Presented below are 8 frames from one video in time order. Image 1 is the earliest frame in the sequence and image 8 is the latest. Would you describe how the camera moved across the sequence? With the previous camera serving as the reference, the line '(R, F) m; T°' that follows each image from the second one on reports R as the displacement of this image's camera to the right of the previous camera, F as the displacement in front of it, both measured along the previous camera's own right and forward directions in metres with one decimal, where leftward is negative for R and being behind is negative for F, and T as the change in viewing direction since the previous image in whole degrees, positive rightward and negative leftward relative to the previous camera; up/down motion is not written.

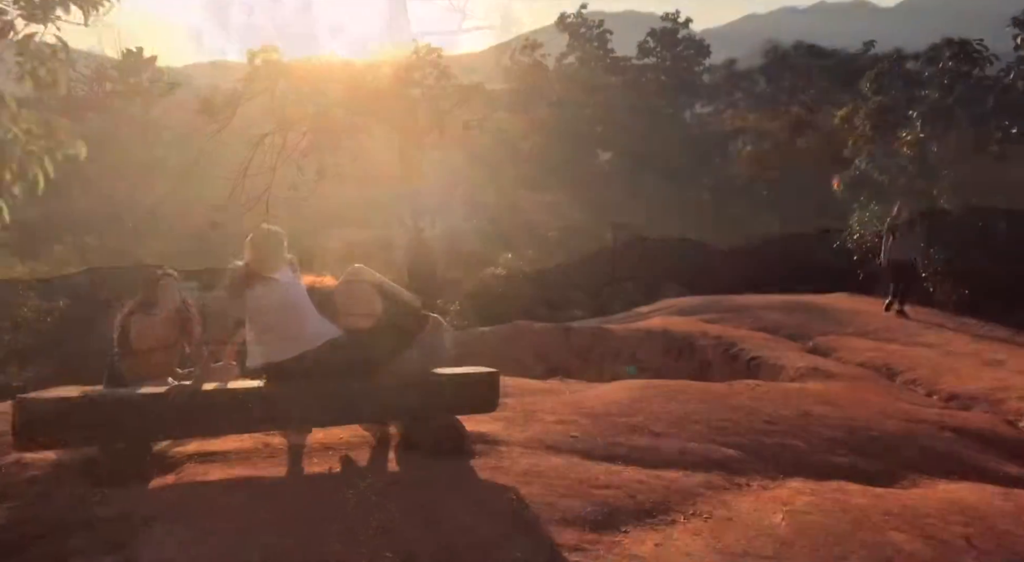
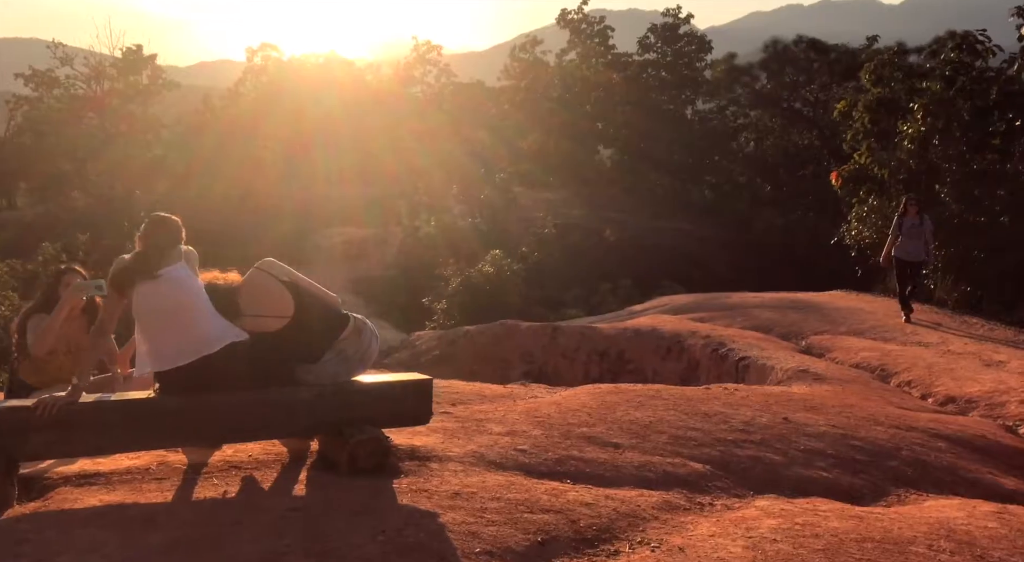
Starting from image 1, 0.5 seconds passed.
(+0.2, +0.4) m; 0°
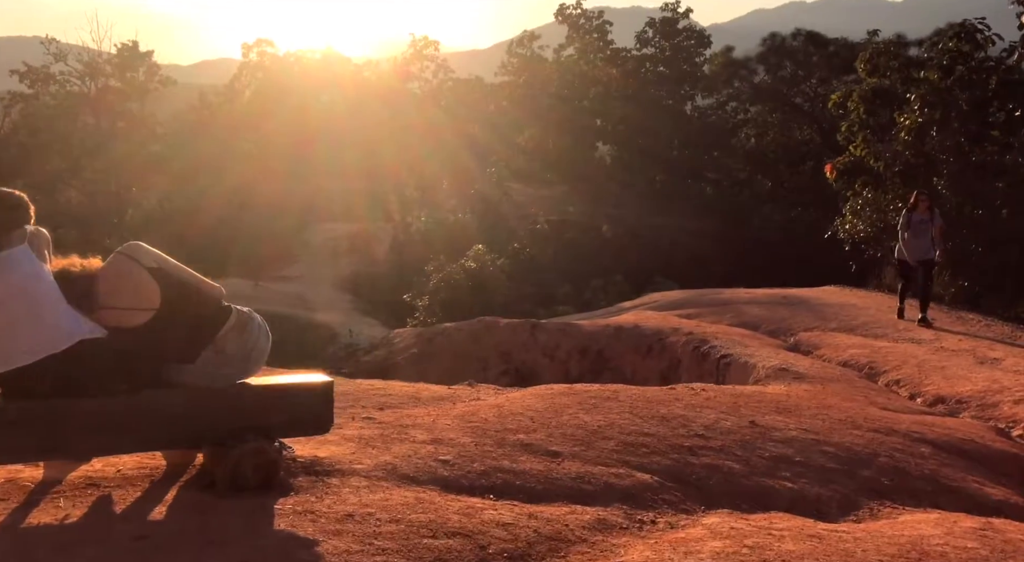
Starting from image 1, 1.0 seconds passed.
(+0.3, +0.4) m; 0°
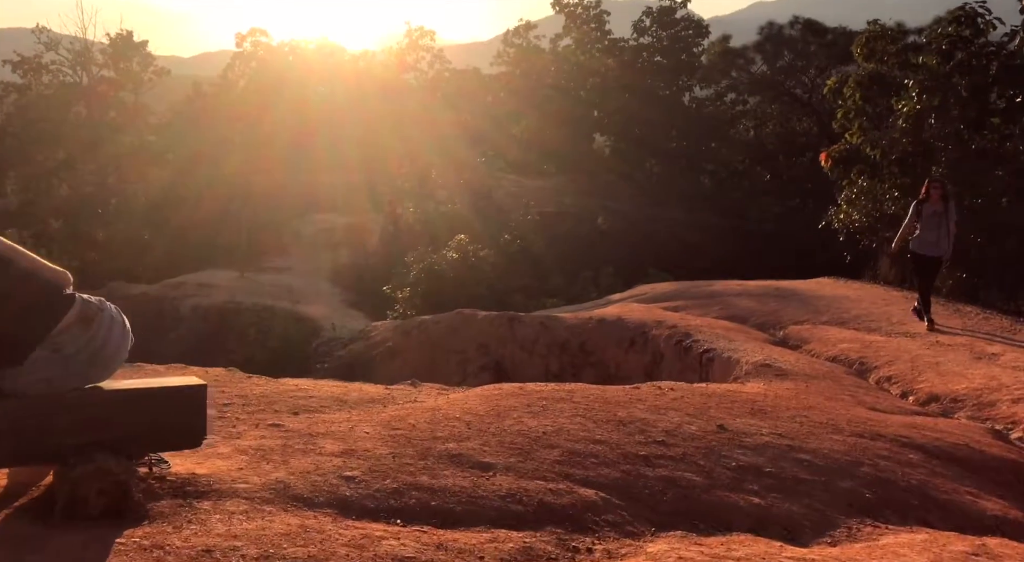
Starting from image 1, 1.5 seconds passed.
(+0.2, +0.5) m; 0°
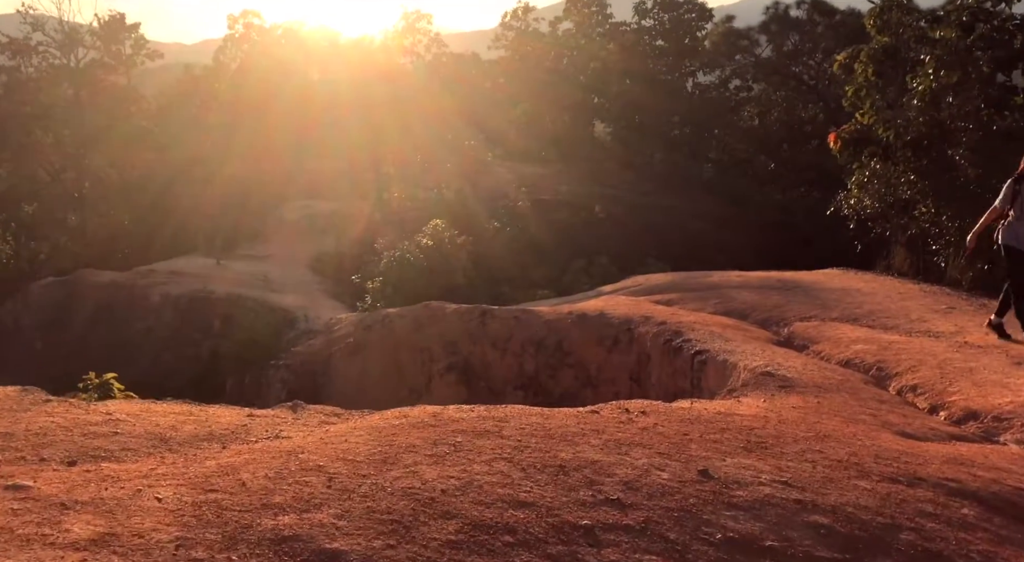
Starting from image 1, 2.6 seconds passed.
(+0.3, +1.2) m; 0°
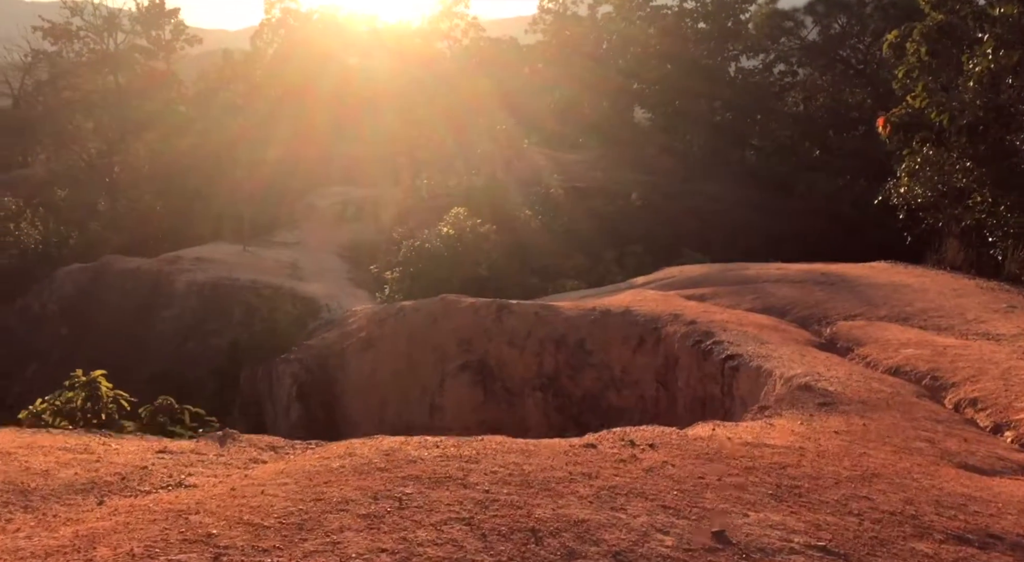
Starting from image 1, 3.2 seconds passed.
(+0.2, +0.7) m; -2°
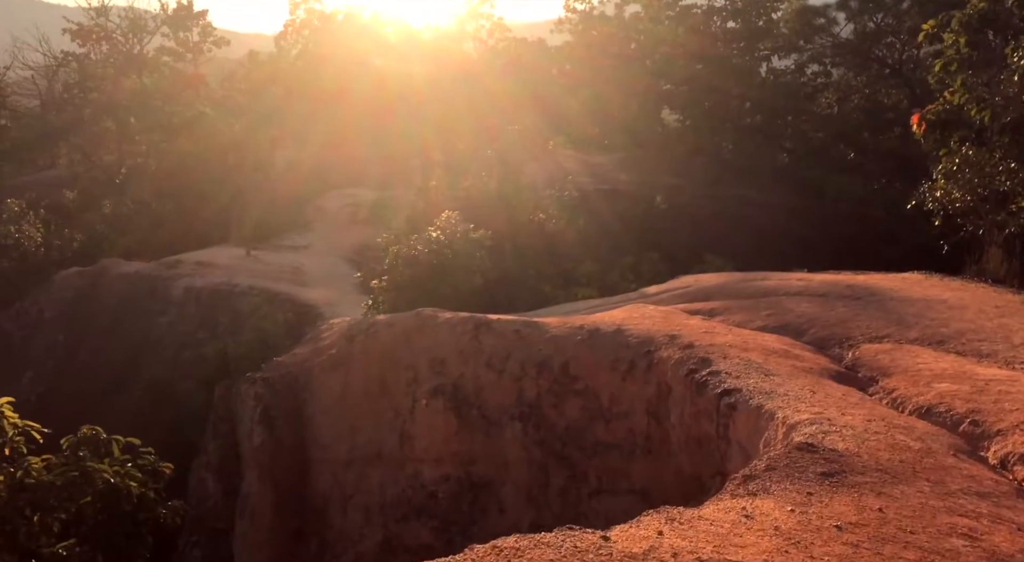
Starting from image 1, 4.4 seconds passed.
(+0.4, +1.1) m; -2°
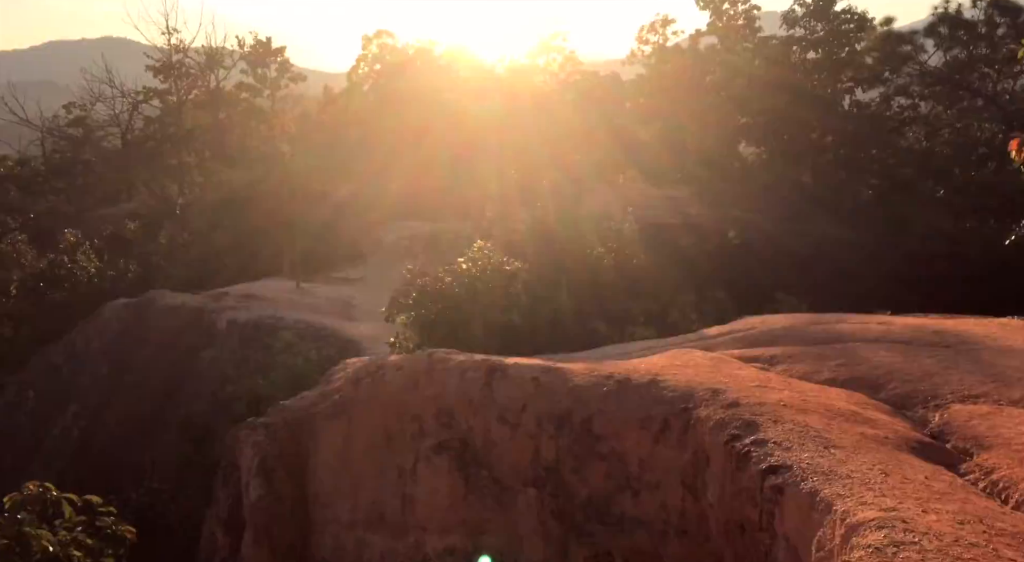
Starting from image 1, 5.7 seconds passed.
(+0.4, +1.2) m; -4°
